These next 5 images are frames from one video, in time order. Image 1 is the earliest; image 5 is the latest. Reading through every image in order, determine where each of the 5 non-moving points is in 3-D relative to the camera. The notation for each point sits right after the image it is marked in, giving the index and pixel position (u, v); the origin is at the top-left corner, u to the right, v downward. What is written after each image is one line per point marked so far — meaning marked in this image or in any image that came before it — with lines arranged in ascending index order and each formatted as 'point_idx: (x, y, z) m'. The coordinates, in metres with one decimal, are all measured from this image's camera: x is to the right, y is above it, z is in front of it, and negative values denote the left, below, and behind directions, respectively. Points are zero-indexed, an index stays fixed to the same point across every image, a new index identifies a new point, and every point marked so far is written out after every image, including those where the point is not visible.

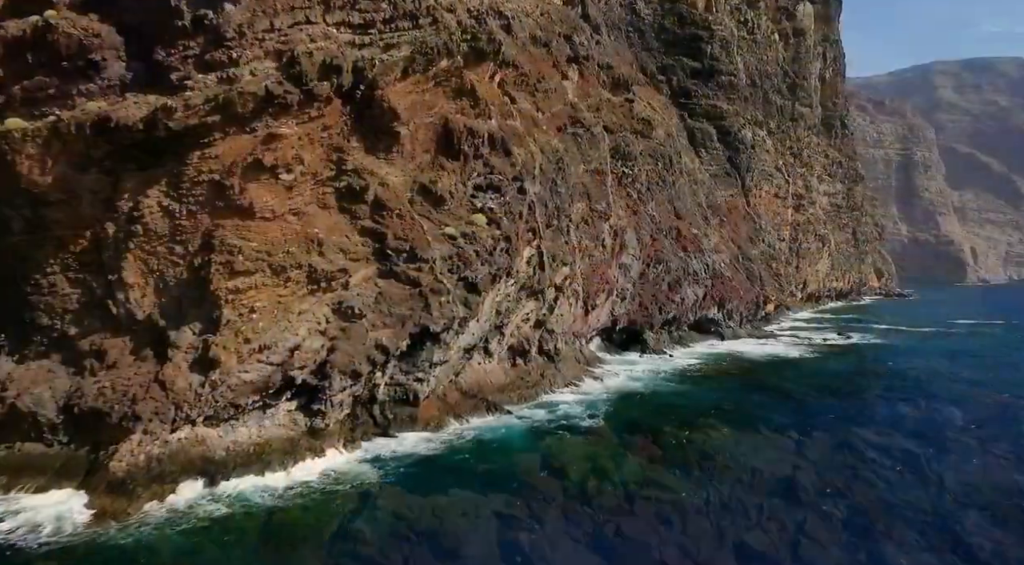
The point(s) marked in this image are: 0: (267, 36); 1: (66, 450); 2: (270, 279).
0: (-6.0, +6.2, +19.7) m
1: (-9.2, -3.5, +16.5) m
2: (-5.5, +0.1, +18.2) m
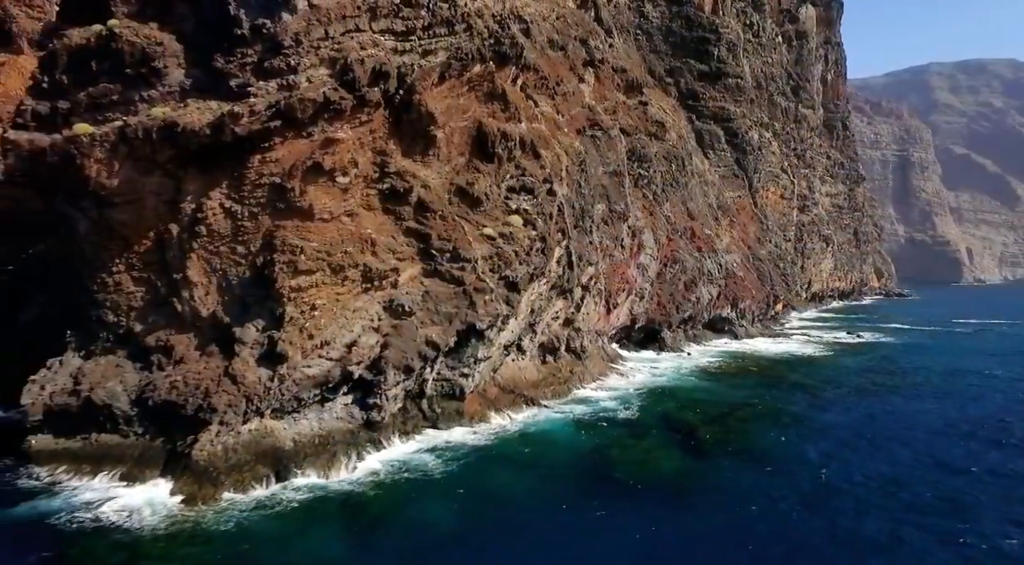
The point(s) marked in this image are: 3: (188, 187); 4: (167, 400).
0: (-4.9, +6.2, +20.5) m
1: (-8.0, -3.5, +17.2) m
2: (-4.4, +0.1, +18.9) m
3: (-7.9, +2.3, +19.2) m
4: (-7.4, -2.5, +17.0) m
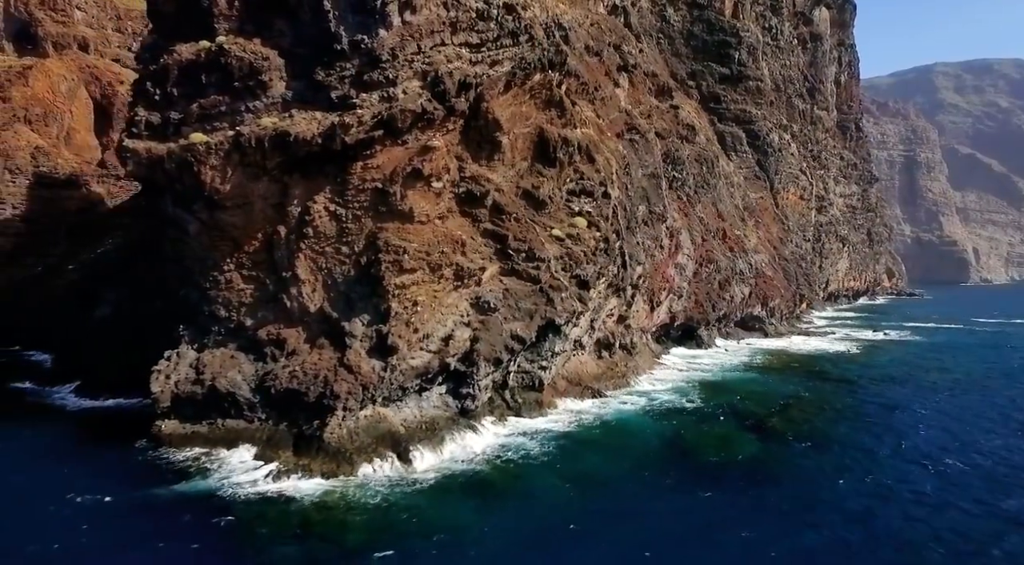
0: (-2.7, +6.3, +21.9) m
1: (-5.8, -3.4, +18.7) m
2: (-2.2, +0.2, +20.4) m
3: (-5.7, +2.4, +20.7) m
4: (-5.2, -2.5, +18.5) m
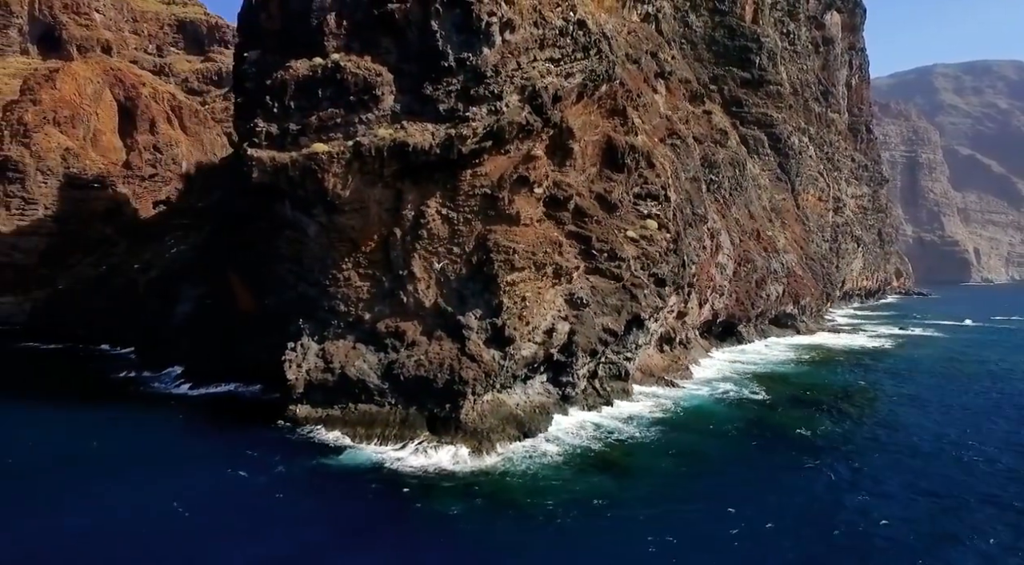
0: (+0.1, +6.4, +23.9) m
1: (-3.1, -3.3, +20.7) m
2: (+0.6, +0.2, +22.4) m
3: (-3.0, +2.5, +22.6) m
4: (-2.5, -2.4, +20.5) m
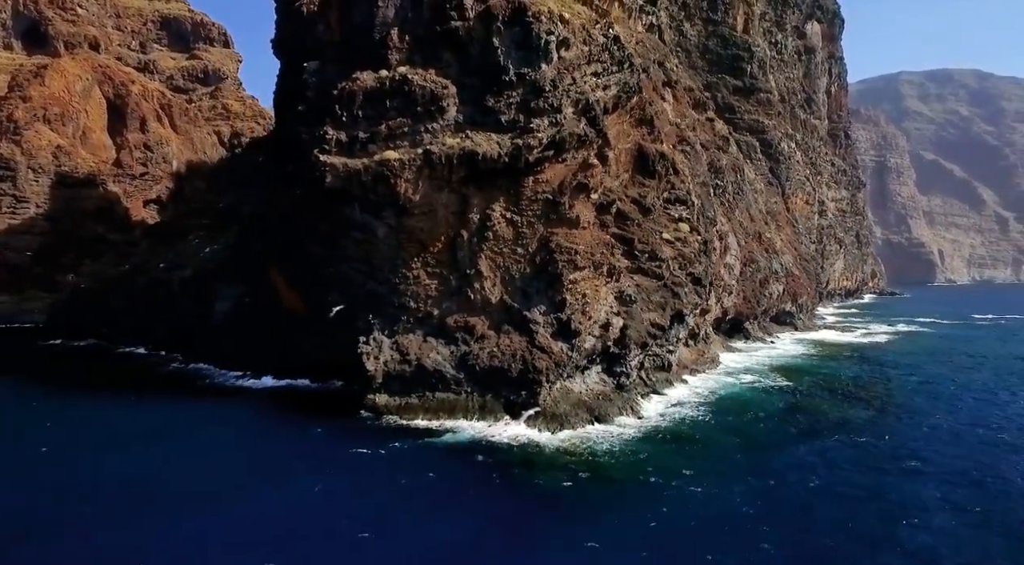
0: (+1.8, +6.4, +25.8) m
1: (-1.2, -3.3, +22.4) m
2: (+2.4, +0.3, +24.3) m
3: (-1.2, +2.5, +24.4) m
4: (-0.6, -2.4, +22.2) m
